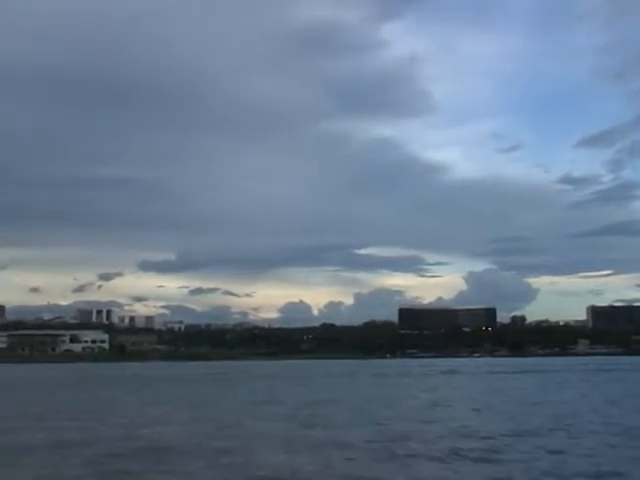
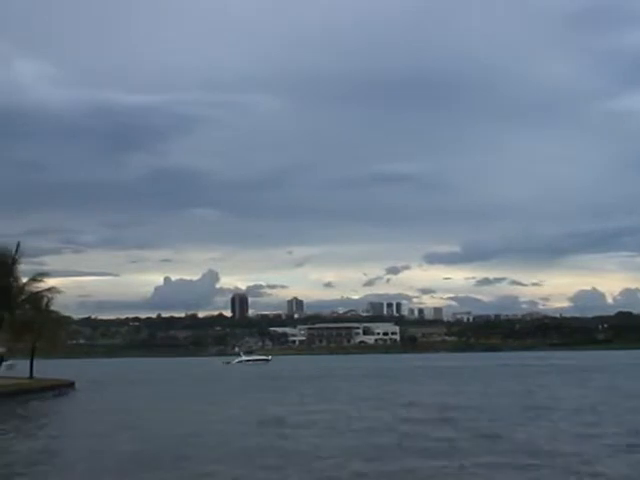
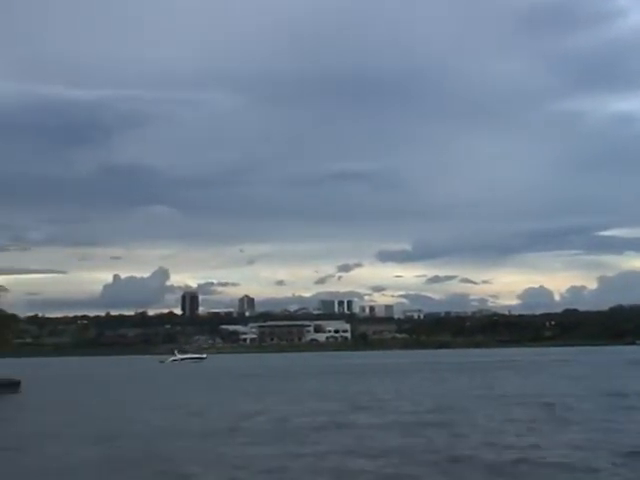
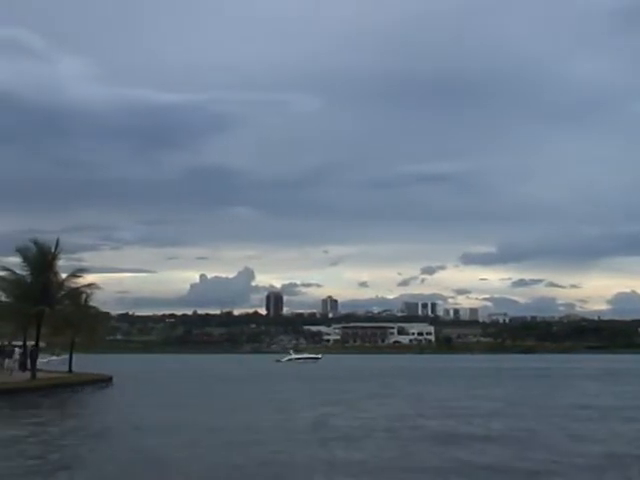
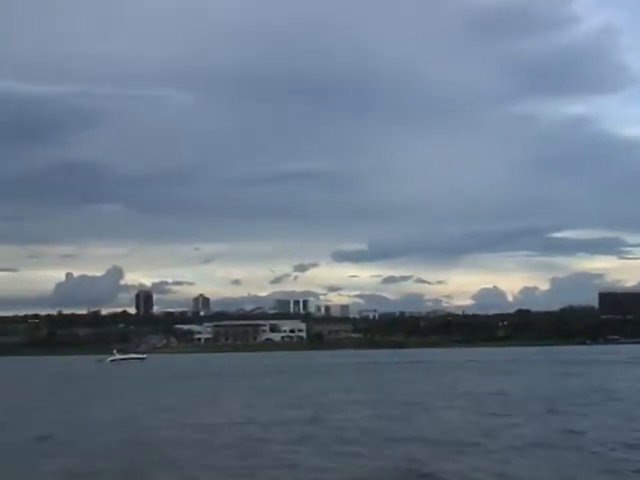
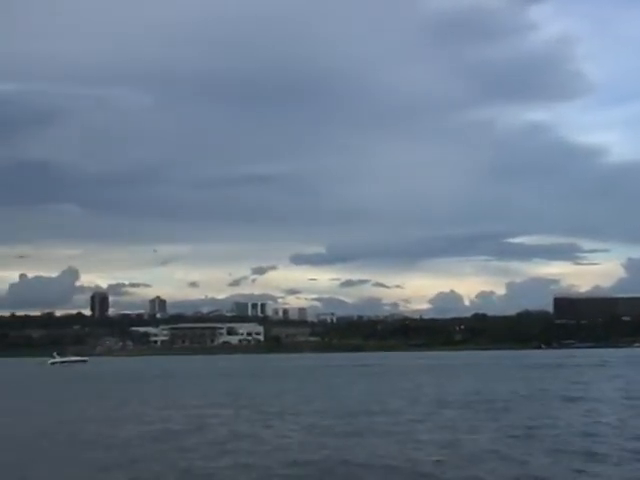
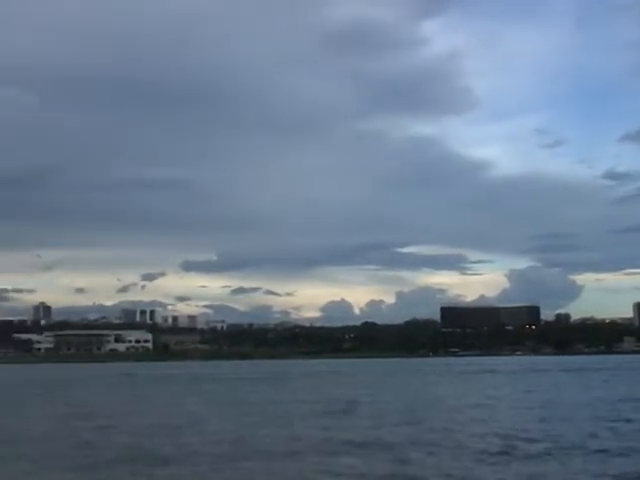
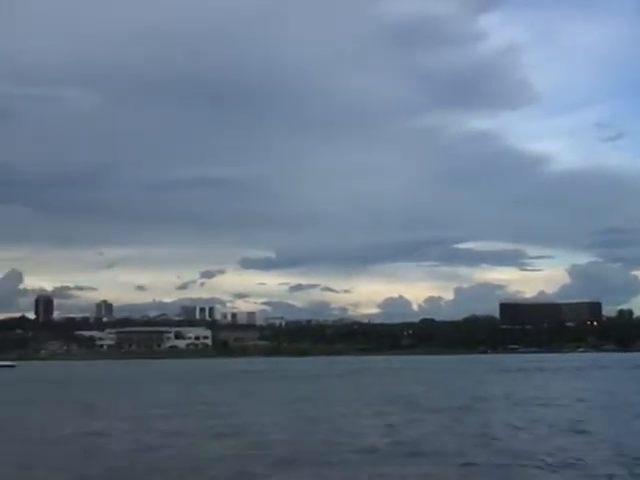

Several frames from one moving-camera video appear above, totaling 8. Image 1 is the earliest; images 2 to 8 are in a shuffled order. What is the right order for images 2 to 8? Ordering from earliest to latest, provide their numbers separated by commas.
7, 8, 6, 5, 3, 2, 4
